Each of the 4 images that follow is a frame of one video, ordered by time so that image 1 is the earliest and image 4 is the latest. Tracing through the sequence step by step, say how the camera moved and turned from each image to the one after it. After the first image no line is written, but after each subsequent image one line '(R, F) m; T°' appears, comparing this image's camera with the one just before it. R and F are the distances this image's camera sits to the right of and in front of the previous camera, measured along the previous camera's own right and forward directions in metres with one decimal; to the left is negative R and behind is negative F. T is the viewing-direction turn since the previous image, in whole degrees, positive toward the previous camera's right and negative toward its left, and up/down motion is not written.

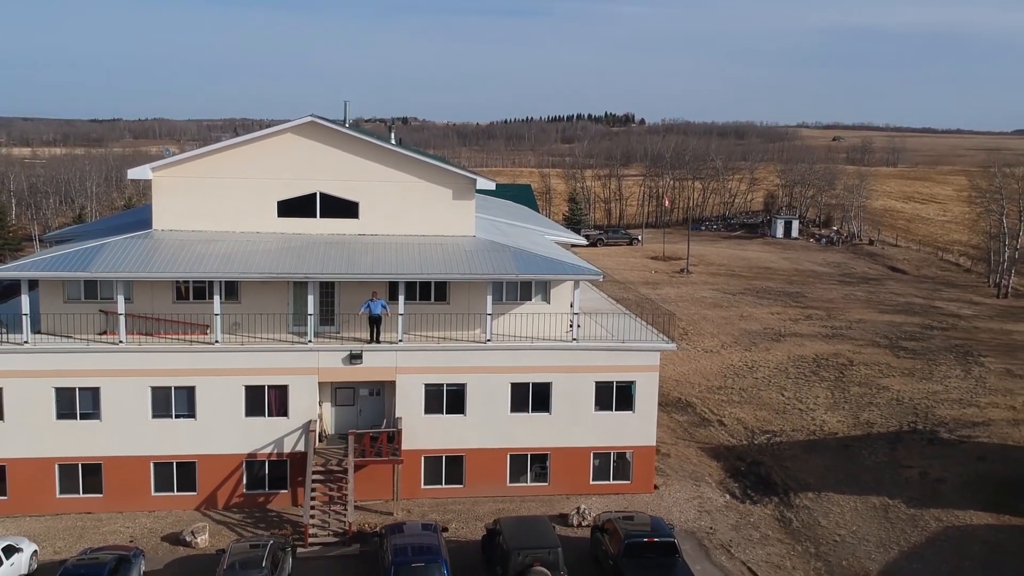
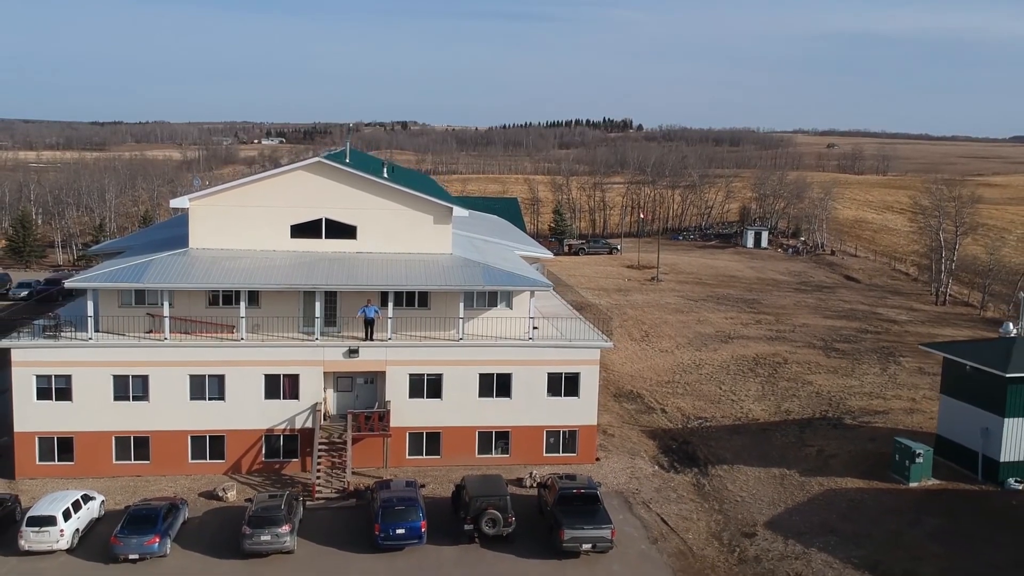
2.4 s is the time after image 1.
(+1.0, -4.8) m; 0°
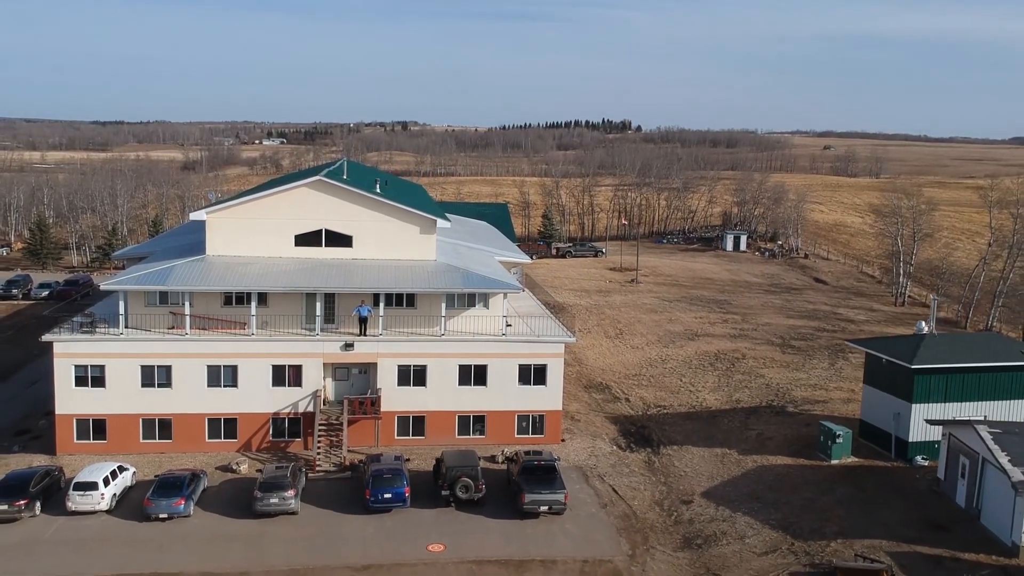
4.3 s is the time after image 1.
(+0.9, -3.7) m; 0°
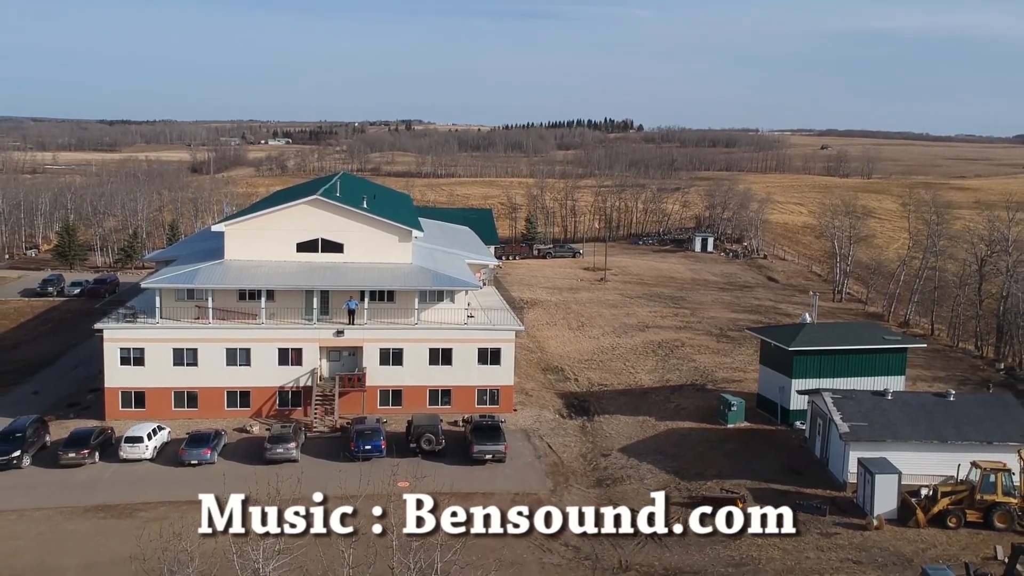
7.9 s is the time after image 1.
(+2.0, -6.7) m; 0°
